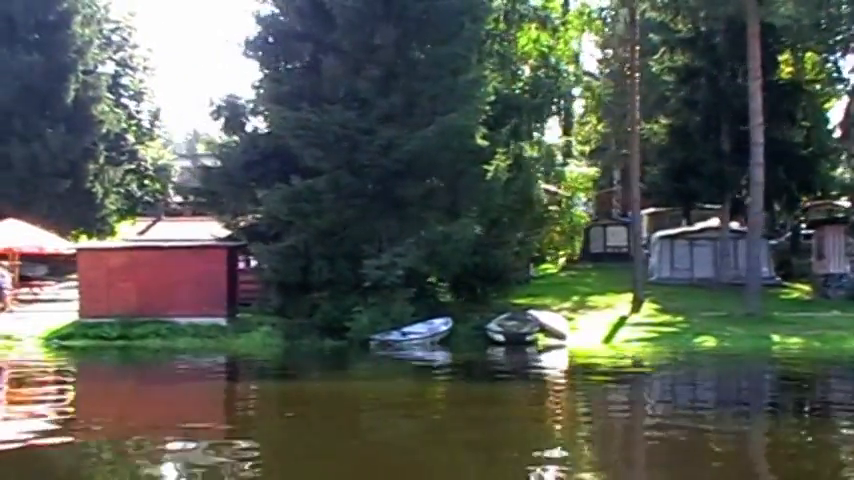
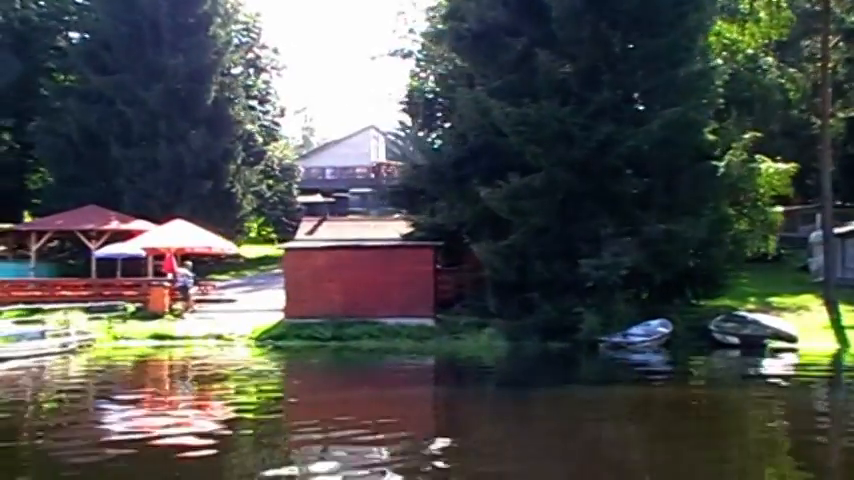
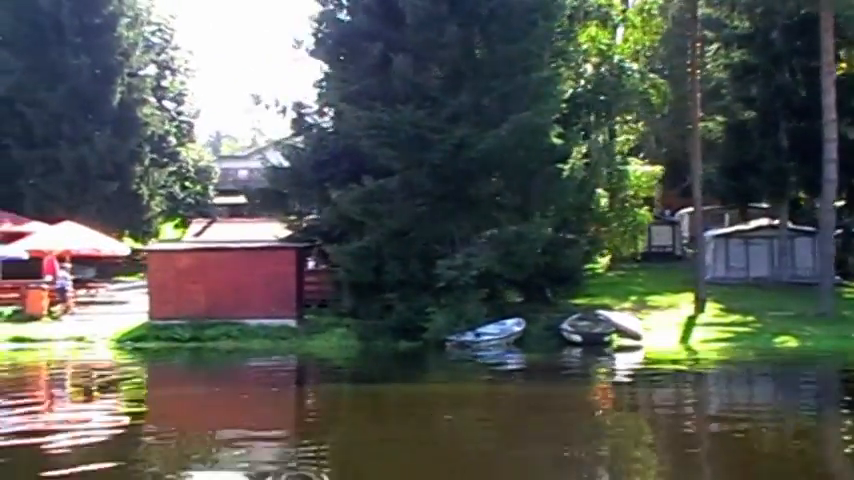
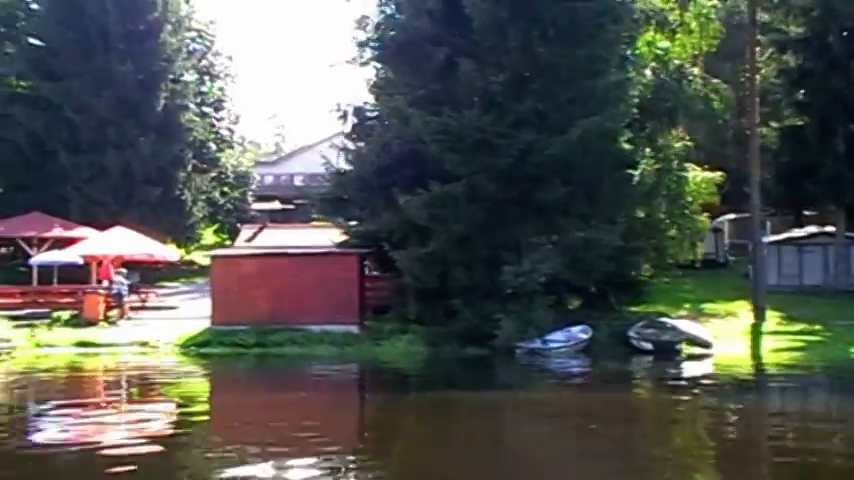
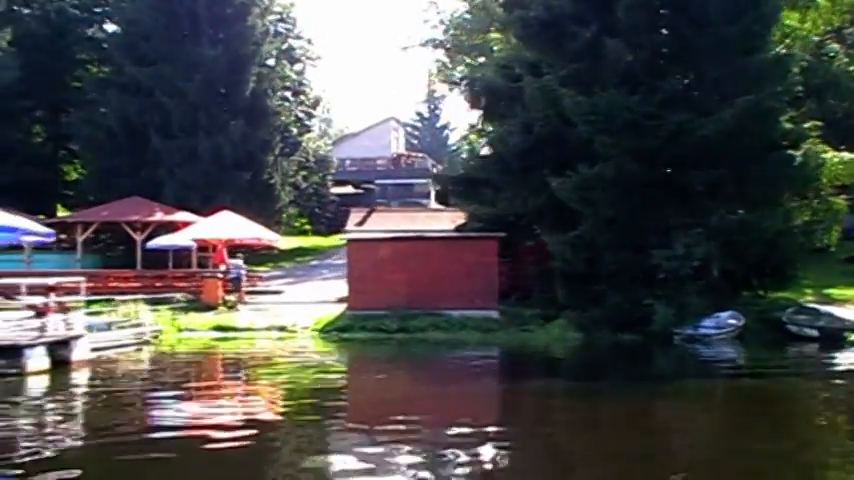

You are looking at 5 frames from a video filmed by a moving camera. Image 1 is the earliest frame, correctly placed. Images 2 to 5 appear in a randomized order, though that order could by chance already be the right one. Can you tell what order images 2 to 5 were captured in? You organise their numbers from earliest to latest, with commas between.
3, 4, 2, 5
